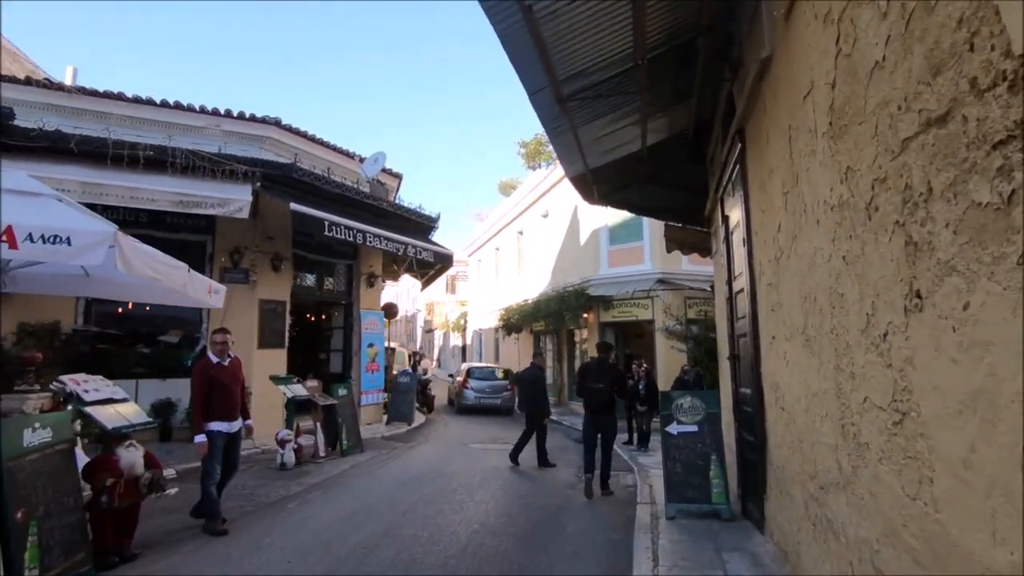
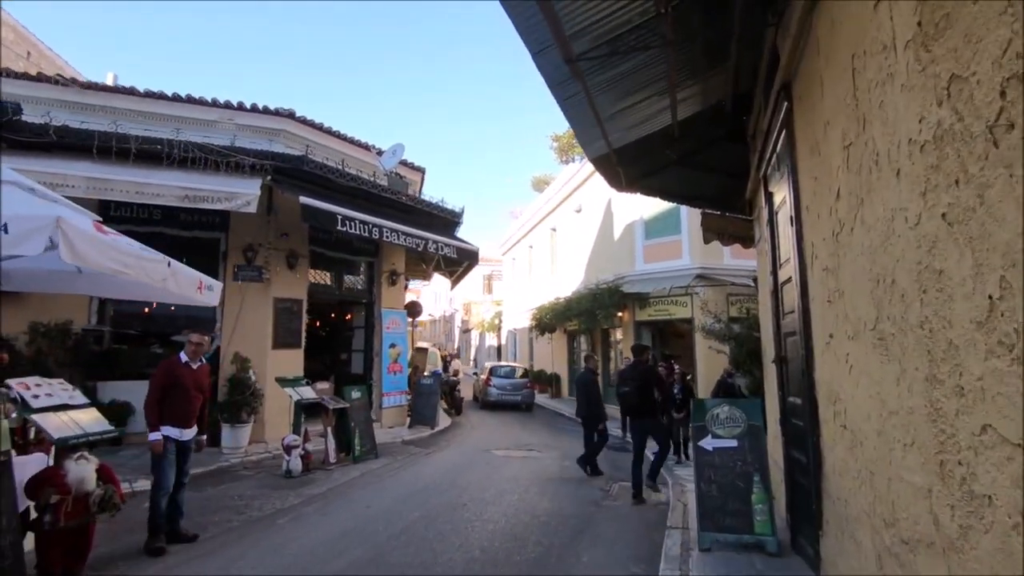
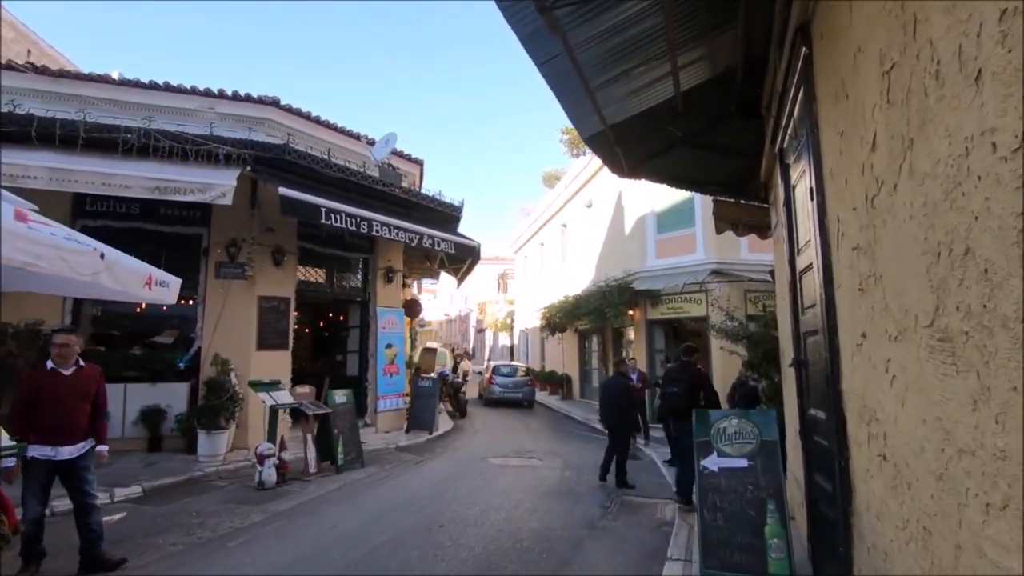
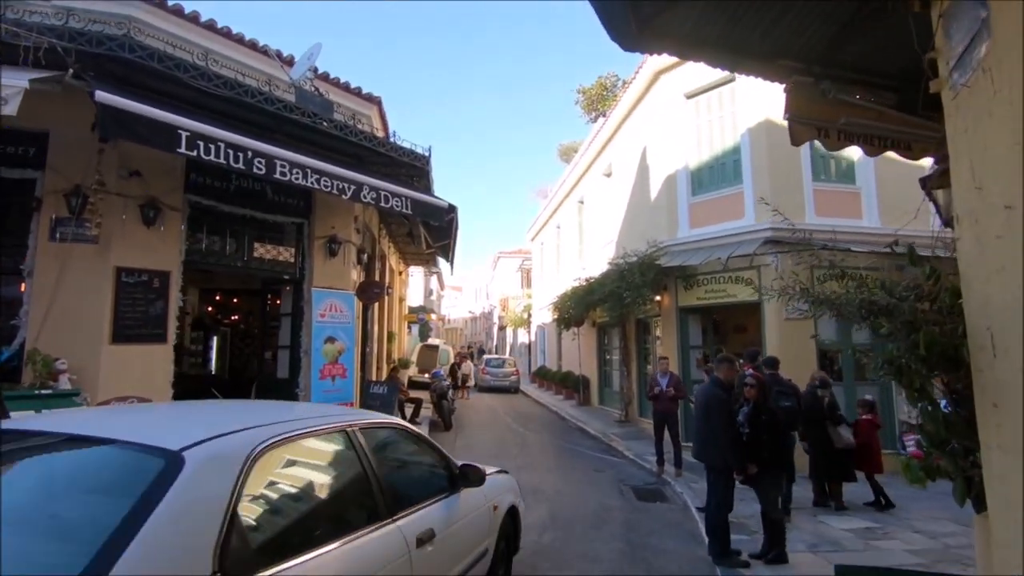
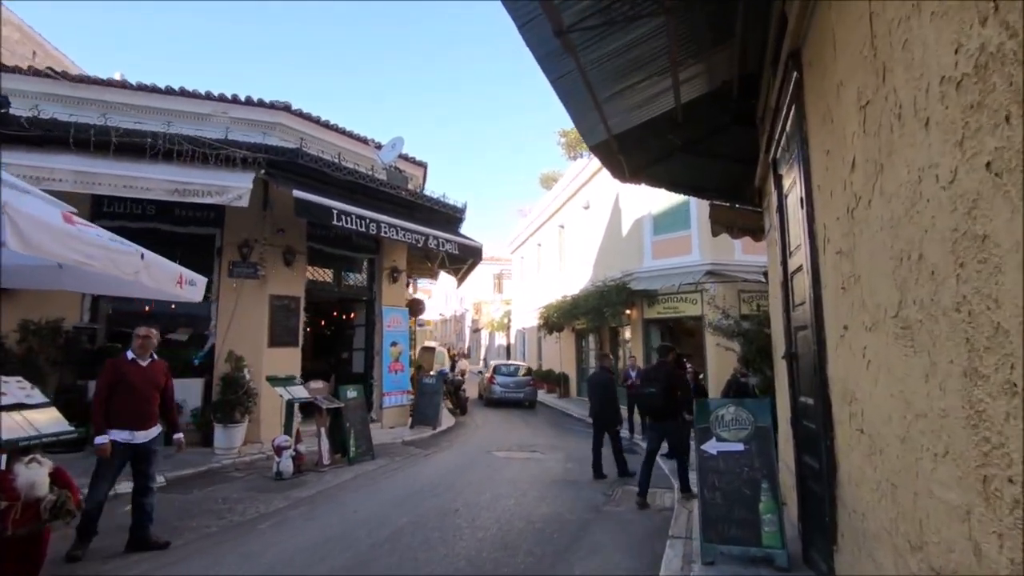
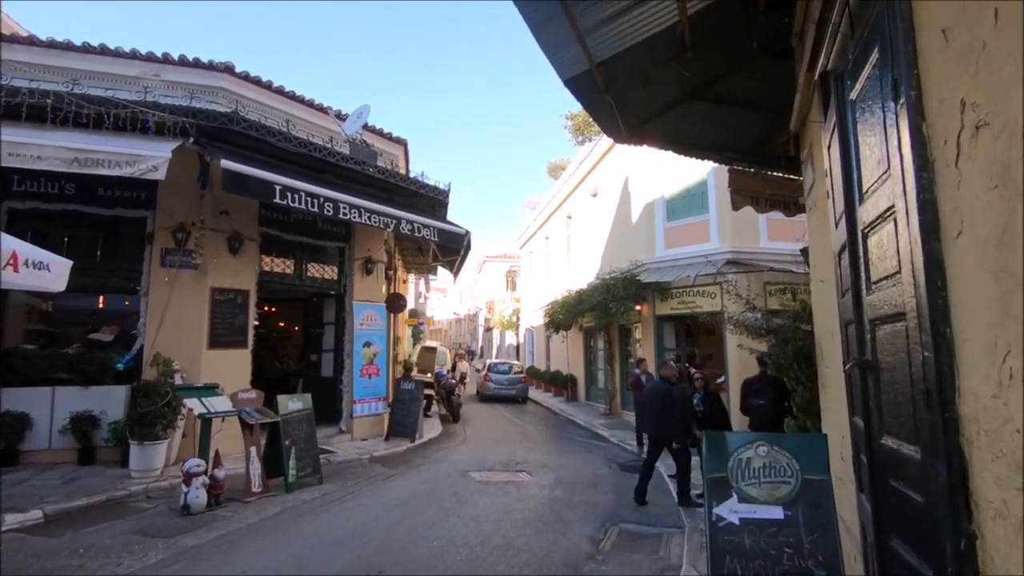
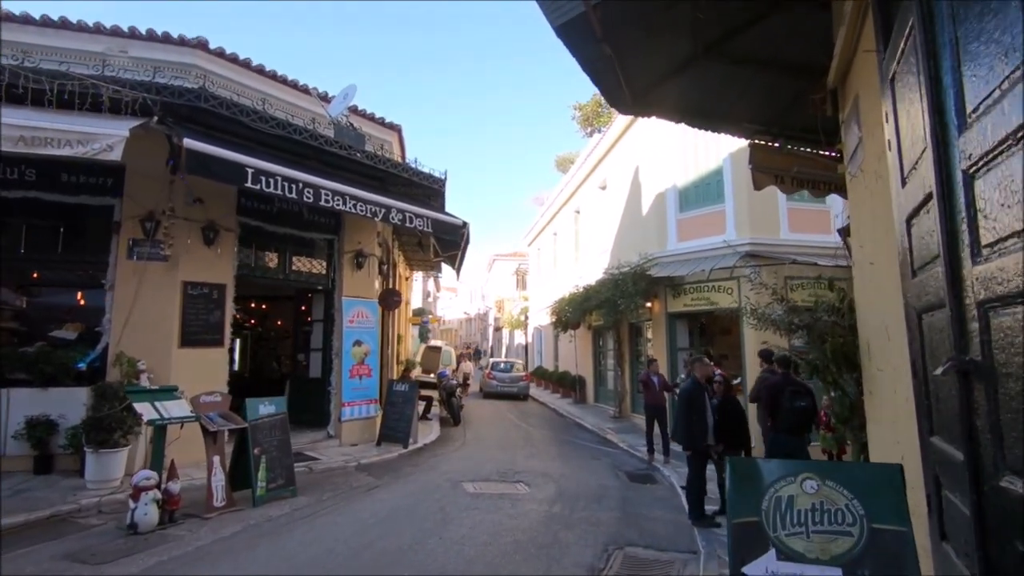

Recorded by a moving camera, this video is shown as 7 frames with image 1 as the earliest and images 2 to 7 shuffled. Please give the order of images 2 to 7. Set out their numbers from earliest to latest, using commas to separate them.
2, 5, 3, 6, 7, 4
